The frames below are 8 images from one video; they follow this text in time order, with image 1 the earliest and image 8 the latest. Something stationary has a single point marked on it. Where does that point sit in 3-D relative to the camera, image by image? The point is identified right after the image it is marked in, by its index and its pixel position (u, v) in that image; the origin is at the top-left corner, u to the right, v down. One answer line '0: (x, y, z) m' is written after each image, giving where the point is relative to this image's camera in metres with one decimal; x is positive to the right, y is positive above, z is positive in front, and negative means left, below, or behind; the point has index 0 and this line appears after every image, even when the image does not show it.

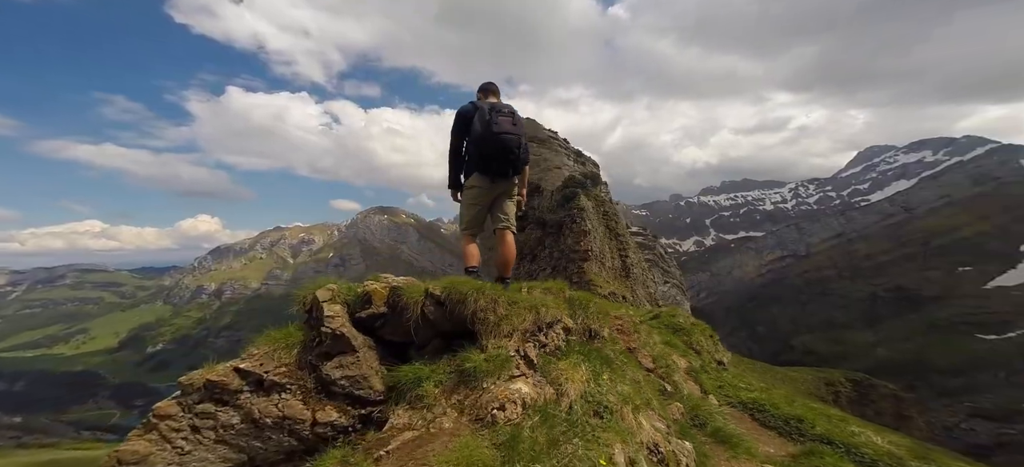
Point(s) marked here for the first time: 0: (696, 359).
0: (+4.1, -2.8, +9.8) m
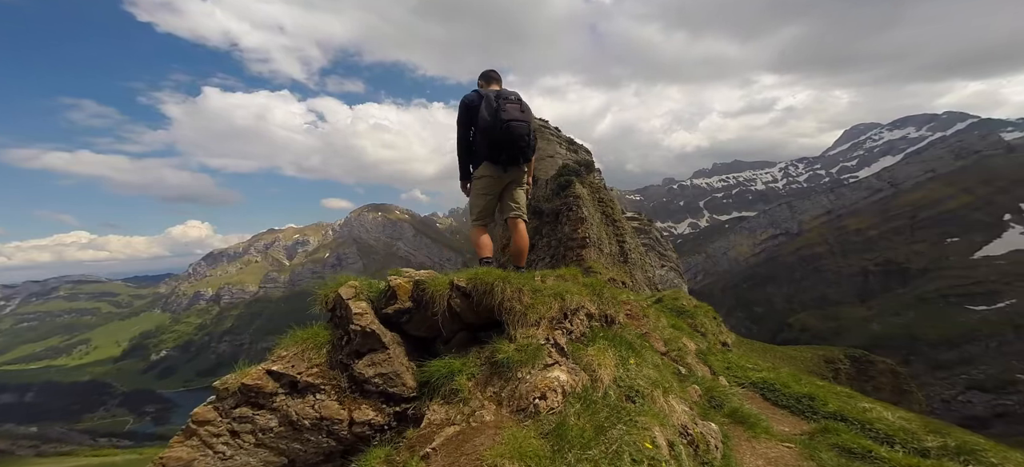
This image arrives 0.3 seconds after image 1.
0: (+4.2, -2.4, +9.9) m
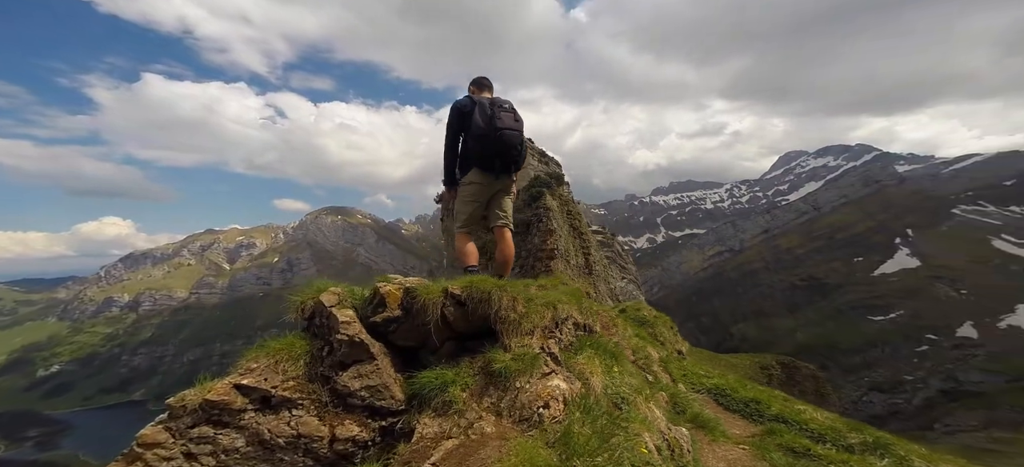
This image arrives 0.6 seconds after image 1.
0: (+3.5, -2.7, +10.6) m
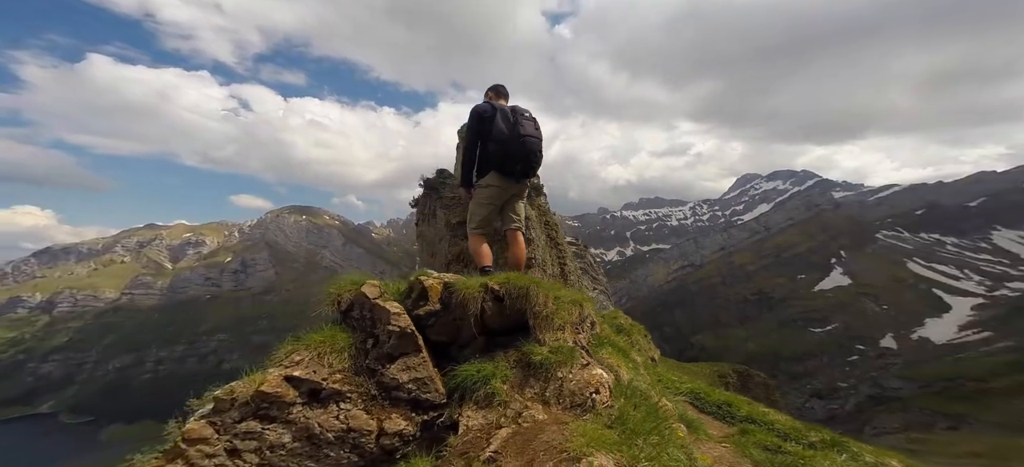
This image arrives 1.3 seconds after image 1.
0: (+2.9, -3.0, +11.1) m
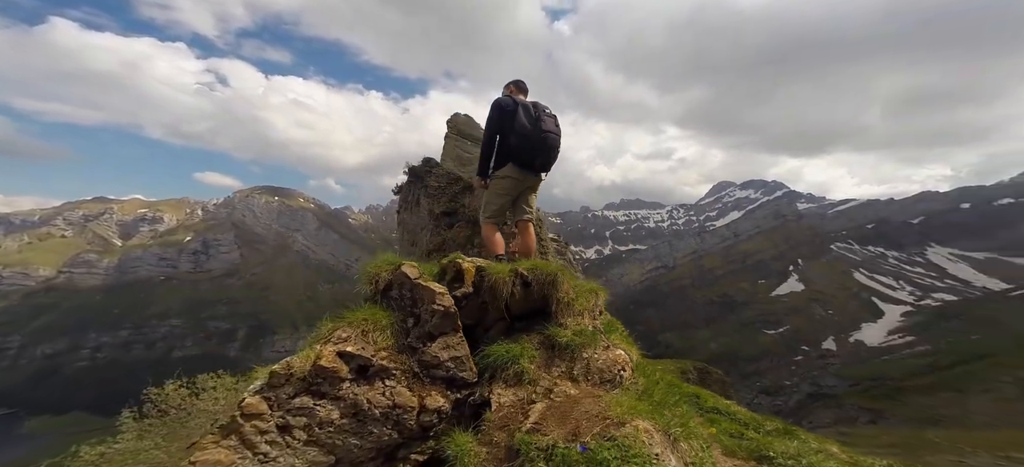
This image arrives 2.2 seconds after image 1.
0: (+2.6, -2.9, +11.5) m
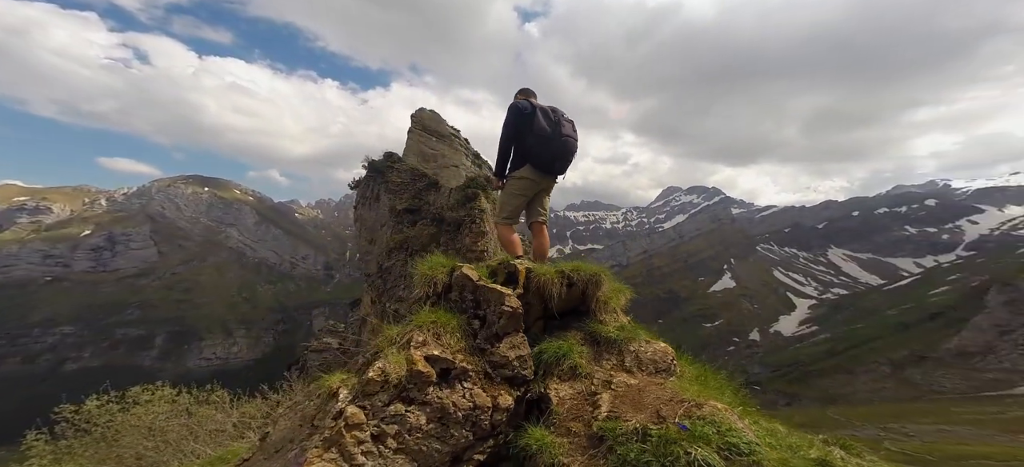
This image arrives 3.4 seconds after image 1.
0: (+1.9, -2.9, +11.8) m
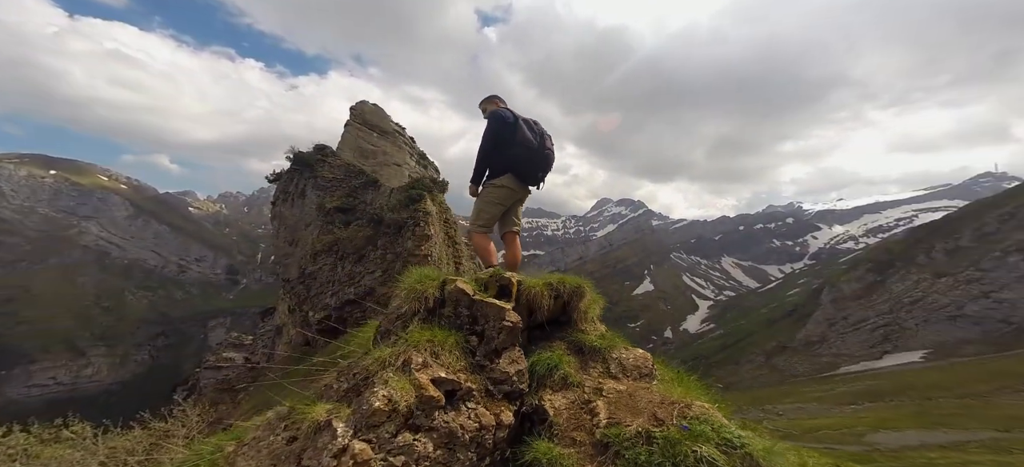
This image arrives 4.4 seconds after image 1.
0: (+0.7, -3.1, +12.0) m
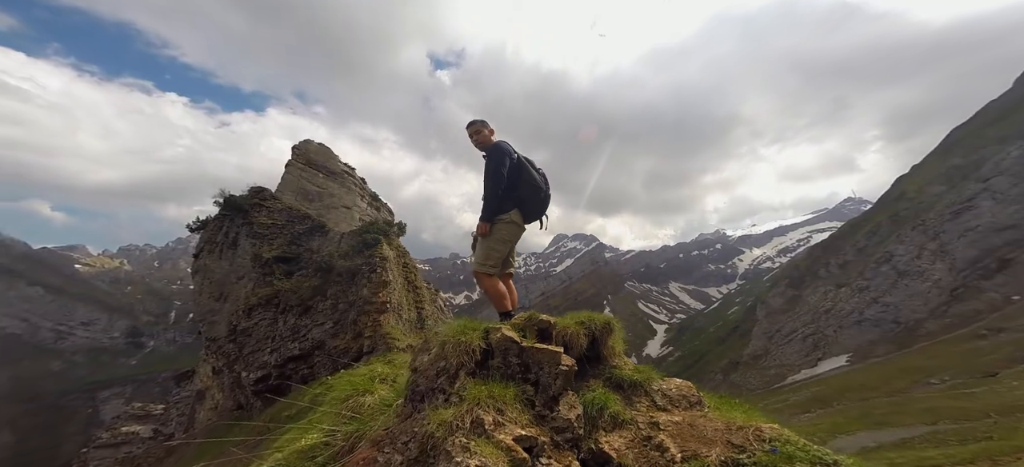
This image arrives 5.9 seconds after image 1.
0: (+0.2, -4.0, +11.3) m
